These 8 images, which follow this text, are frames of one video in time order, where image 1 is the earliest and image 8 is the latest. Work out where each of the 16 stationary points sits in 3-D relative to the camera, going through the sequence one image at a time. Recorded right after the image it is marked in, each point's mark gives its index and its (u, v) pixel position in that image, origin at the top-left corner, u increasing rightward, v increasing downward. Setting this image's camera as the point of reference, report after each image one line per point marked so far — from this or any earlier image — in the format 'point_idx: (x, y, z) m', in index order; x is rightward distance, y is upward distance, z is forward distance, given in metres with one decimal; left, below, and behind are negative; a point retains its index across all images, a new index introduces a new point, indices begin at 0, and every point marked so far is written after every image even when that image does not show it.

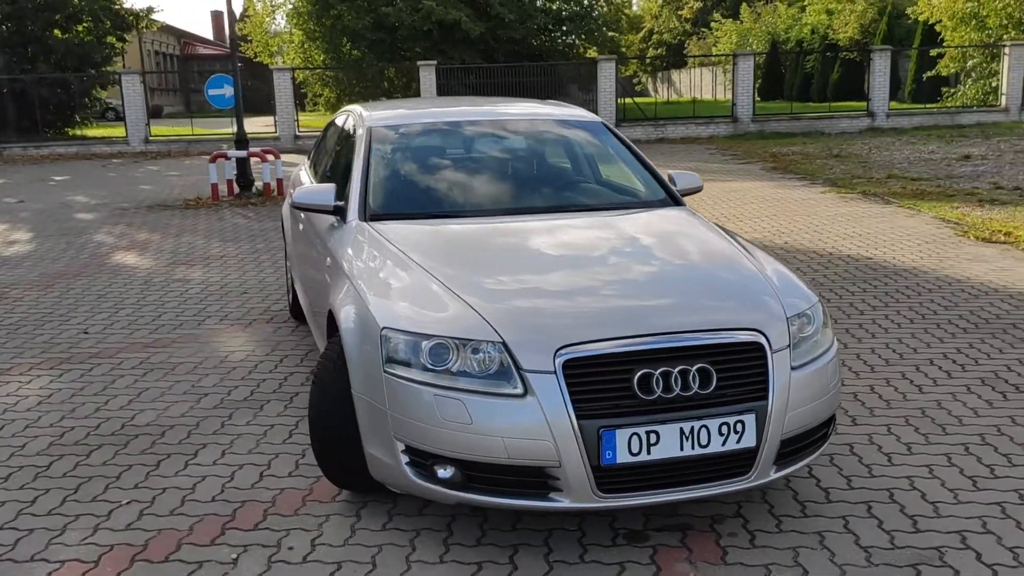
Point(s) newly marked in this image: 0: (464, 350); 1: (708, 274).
0: (-0.2, -0.2, +3.0) m
1: (+0.7, 0.0, +3.4) m
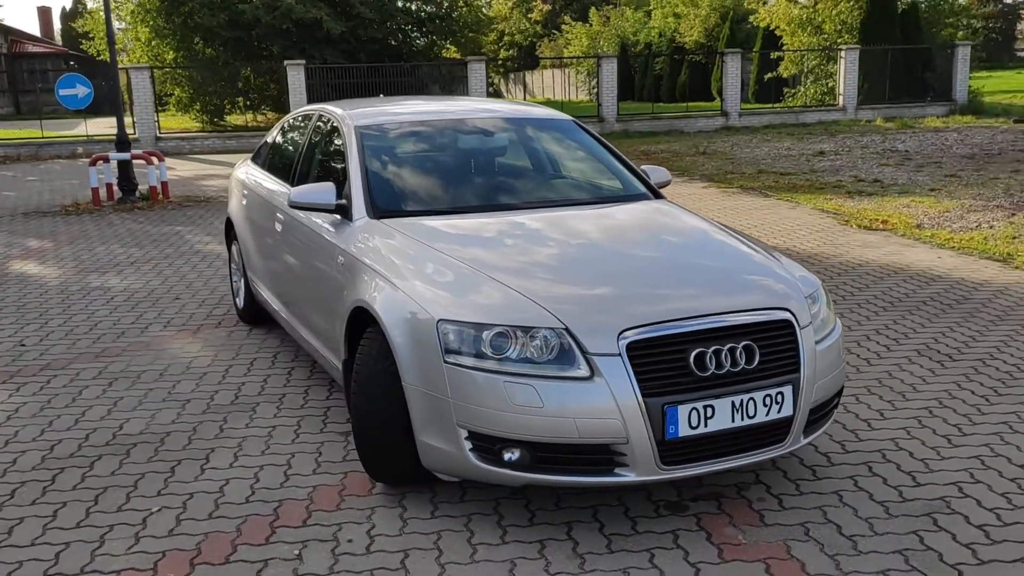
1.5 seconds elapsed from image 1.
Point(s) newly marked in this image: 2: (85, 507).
0: (0.0, -0.2, +3.2) m
1: (+0.8, +0.1, +3.7) m
2: (-1.6, -0.8, +3.6) m
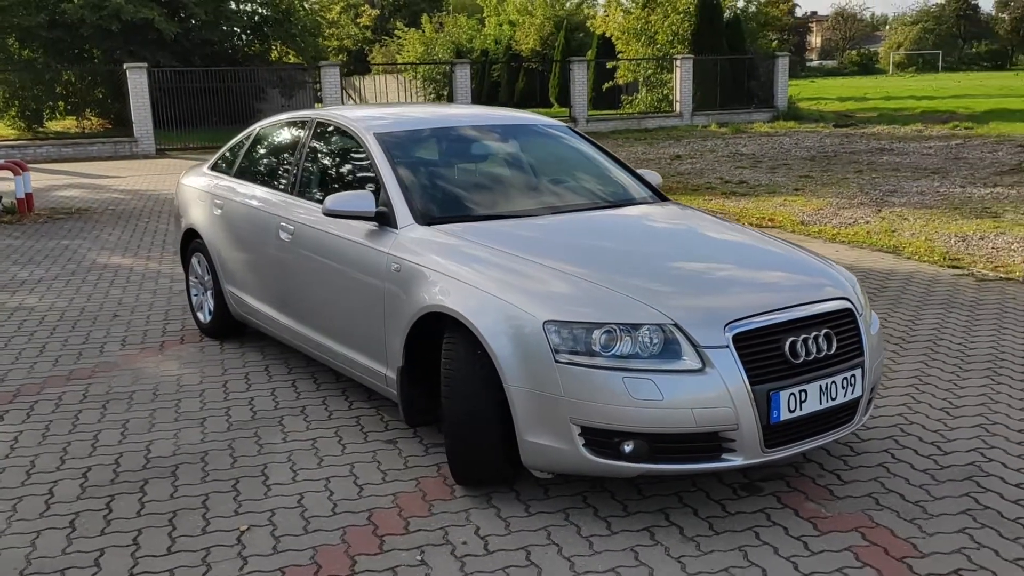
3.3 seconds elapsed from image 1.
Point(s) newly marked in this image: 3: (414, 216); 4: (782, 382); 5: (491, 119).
0: (+0.4, -0.2, +3.3) m
1: (+1.0, +0.1, +4.0) m
2: (-1.2, -0.9, +3.4) m
3: (-0.4, +0.3, +4.2) m
4: (+0.9, -0.3, +3.4) m
5: (-0.1, +0.9, +5.2) m
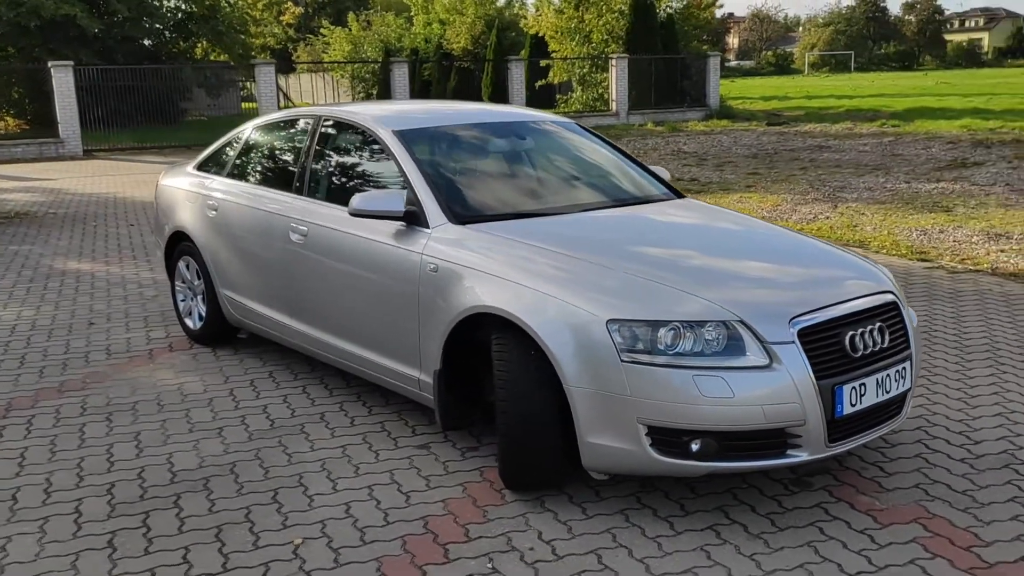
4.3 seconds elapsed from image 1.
0: (+0.6, -0.1, +3.3) m
1: (+1.2, +0.1, +4.0) m
2: (-1.0, -0.9, +3.3) m
3: (-0.3, +0.3, +4.1) m
4: (+1.2, -0.3, +3.4) m
5: (0.0, +0.9, +5.1) m
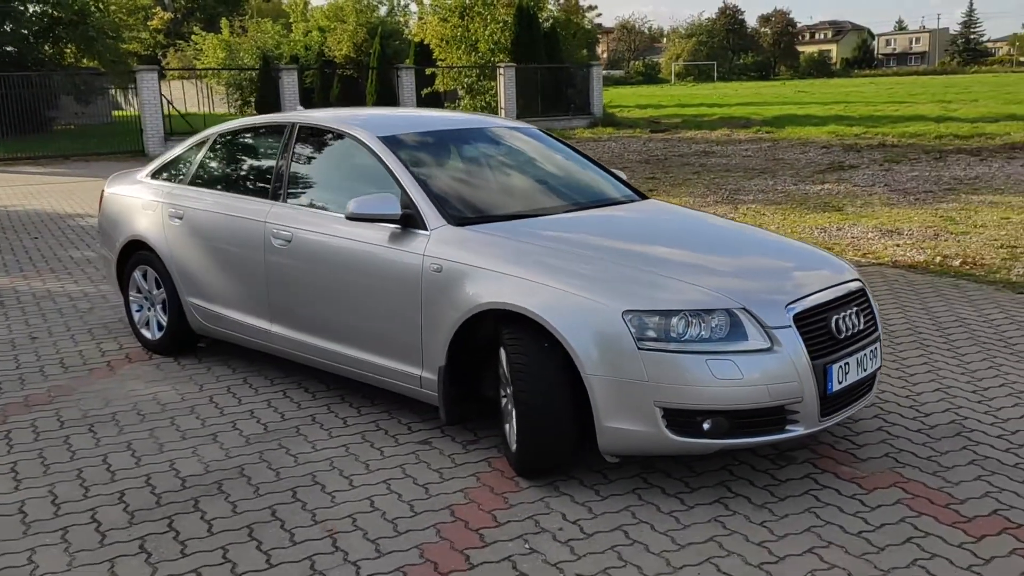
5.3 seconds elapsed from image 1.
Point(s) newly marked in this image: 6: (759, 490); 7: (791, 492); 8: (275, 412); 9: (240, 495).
0: (+0.7, -0.1, +3.5) m
1: (+1.2, +0.2, +4.3) m
2: (-0.9, -0.9, +3.3) m
3: (-0.3, +0.3, +4.2) m
4: (+1.2, -0.3, +3.7) m
5: (-0.2, +0.9, +5.3) m
6: (+0.9, -0.8, +3.7) m
7: (+1.1, -0.8, +3.7) m
8: (-1.1, -0.6, +4.6) m
9: (-1.0, -0.8, +3.7) m
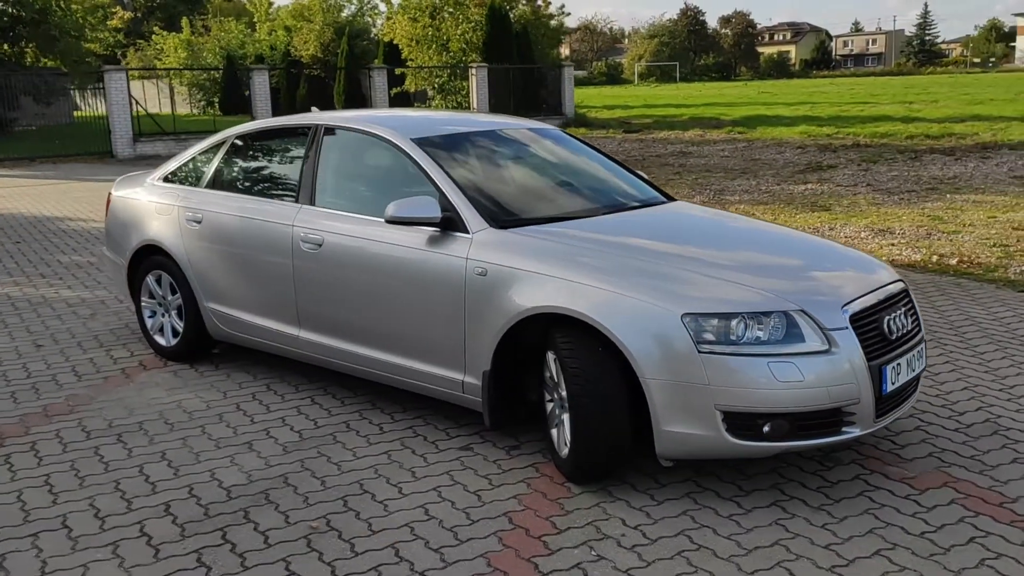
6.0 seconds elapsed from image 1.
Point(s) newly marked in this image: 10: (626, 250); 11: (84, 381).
0: (+0.9, -0.1, +3.5) m
1: (+1.3, +0.2, +4.3) m
2: (-0.6, -0.9, +3.2) m
3: (-0.1, +0.3, +4.2) m
4: (+1.4, -0.3, +3.7) m
5: (-0.1, +0.9, +5.2) m
6: (+1.2, -0.8, +3.7) m
7: (+1.3, -0.8, +3.7) m
8: (-1.0, -0.6, +4.5) m
9: (-0.8, -0.8, +3.6) m
10: (+0.5, +0.2, +3.9) m
11: (-2.3, -0.5, +5.2) m
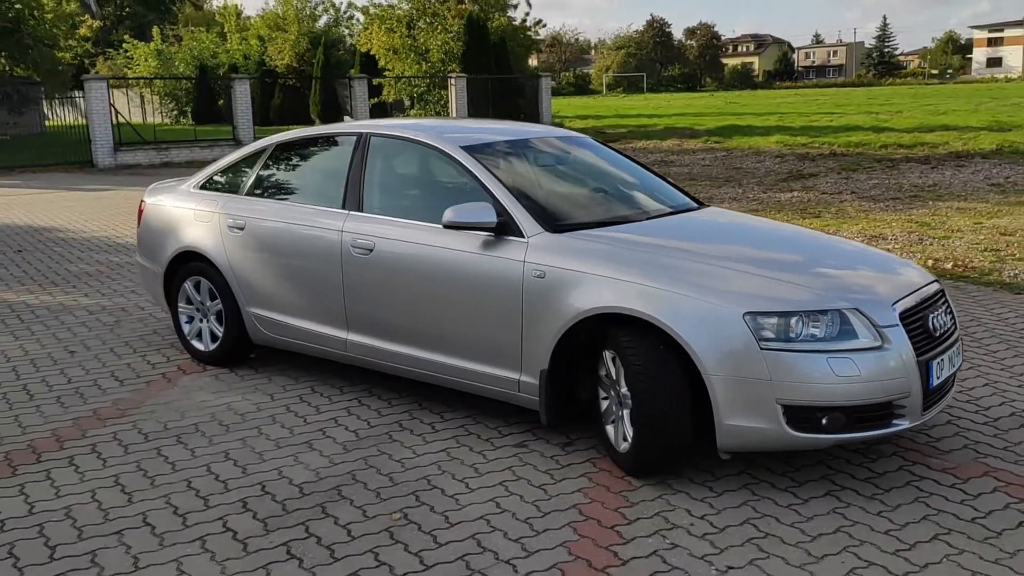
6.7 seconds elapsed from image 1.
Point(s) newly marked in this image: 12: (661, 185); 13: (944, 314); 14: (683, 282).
0: (+1.2, -0.1, +3.7) m
1: (+1.6, +0.2, +4.5) m
2: (-0.4, -0.9, +3.3) m
3: (+0.1, +0.3, +4.3) m
4: (+1.7, -0.3, +3.9) m
5: (+0.1, +0.9, +5.4) m
6: (+1.4, -0.8, +3.9) m
7: (+1.5, -0.8, +3.9) m
8: (-0.7, -0.6, +4.6) m
9: (-0.6, -0.8, +3.7) m
10: (+0.7, +0.1, +4.1) m
11: (-2.1, -0.5, +5.3) m
12: (+0.8, +0.6, +5.5) m
13: (+1.8, -0.1, +4.1) m
14: (+0.7, 0.0, +3.8) m
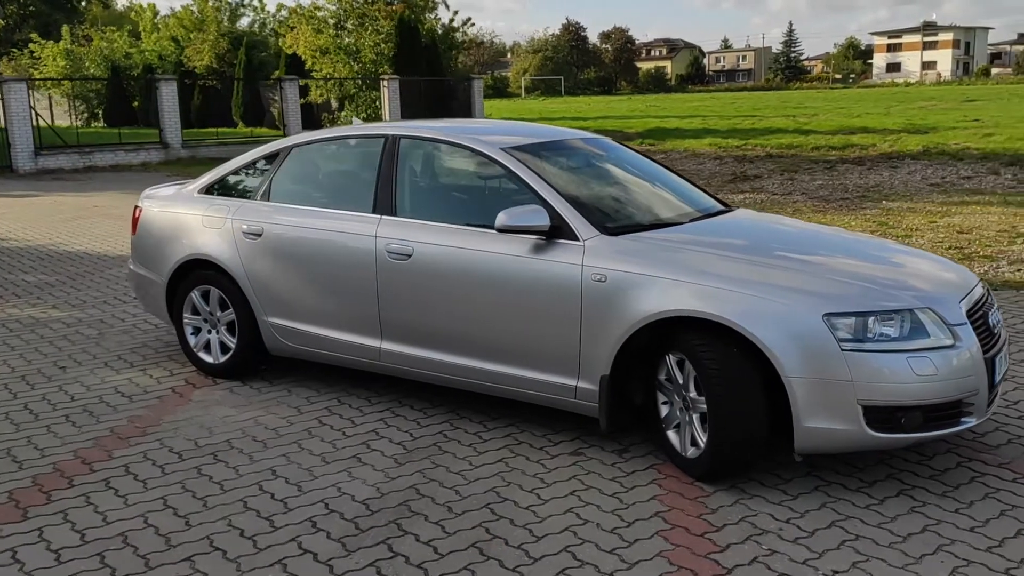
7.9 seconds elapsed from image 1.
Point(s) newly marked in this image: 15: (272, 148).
0: (+1.5, -0.1, +3.7) m
1: (+1.8, +0.2, +4.5) m
2: (0.0, -0.9, +3.2) m
3: (+0.3, +0.3, +4.2) m
4: (+1.9, -0.2, +3.9) m
5: (+0.2, +0.8, +5.3) m
6: (+1.7, -0.8, +3.9) m
7: (+1.8, -0.8, +3.9) m
8: (-0.5, -0.7, +4.5) m
9: (-0.3, -0.8, +3.6) m
10: (+1.0, +0.1, +4.0) m
11: (-1.9, -0.6, +5.0) m
12: (+0.9, +0.6, +5.4) m
13: (+2.1, -0.1, +4.2) m
14: (+1.0, 0.0, +3.8) m
15: (-1.3, +0.8, +5.3) m
